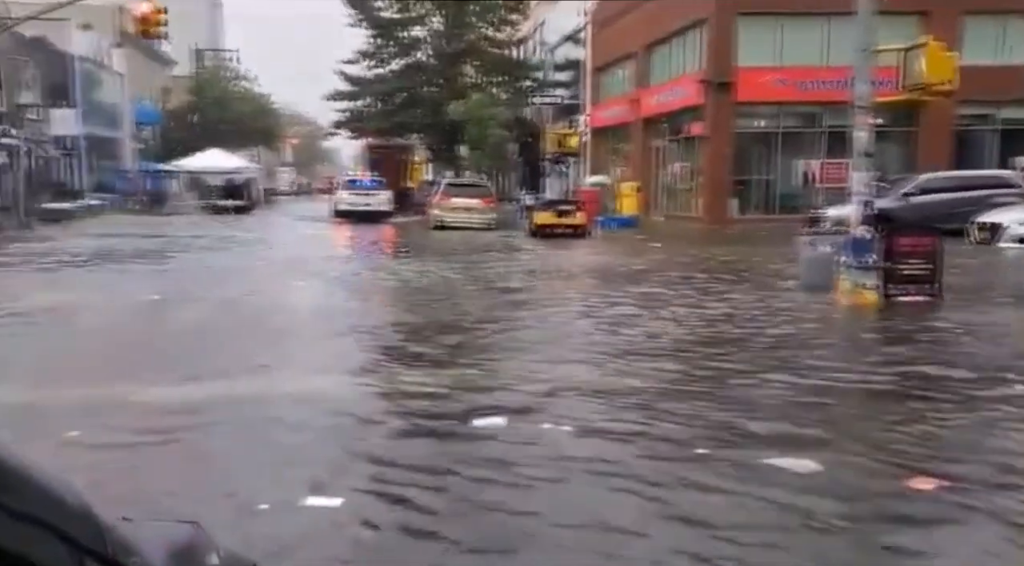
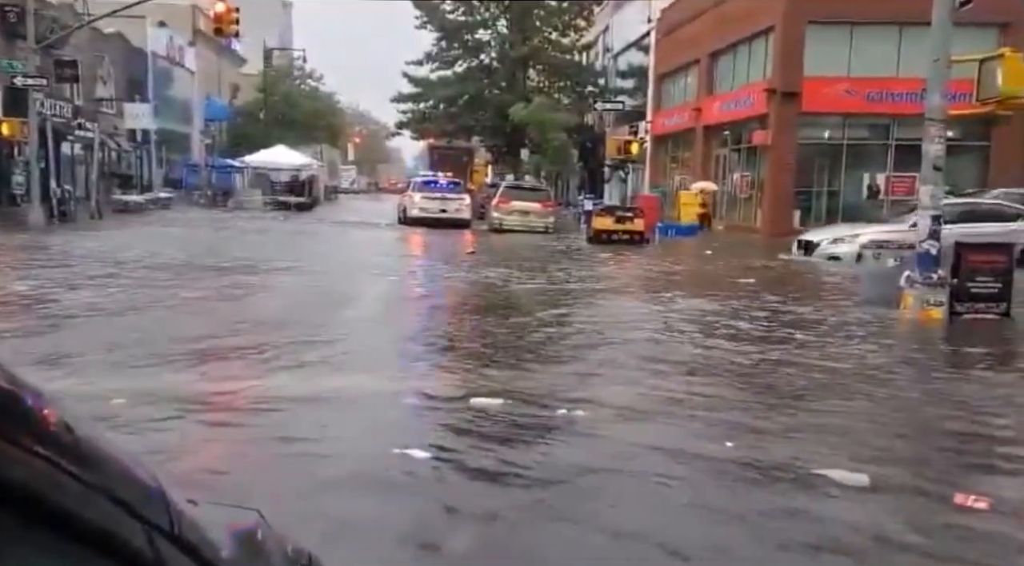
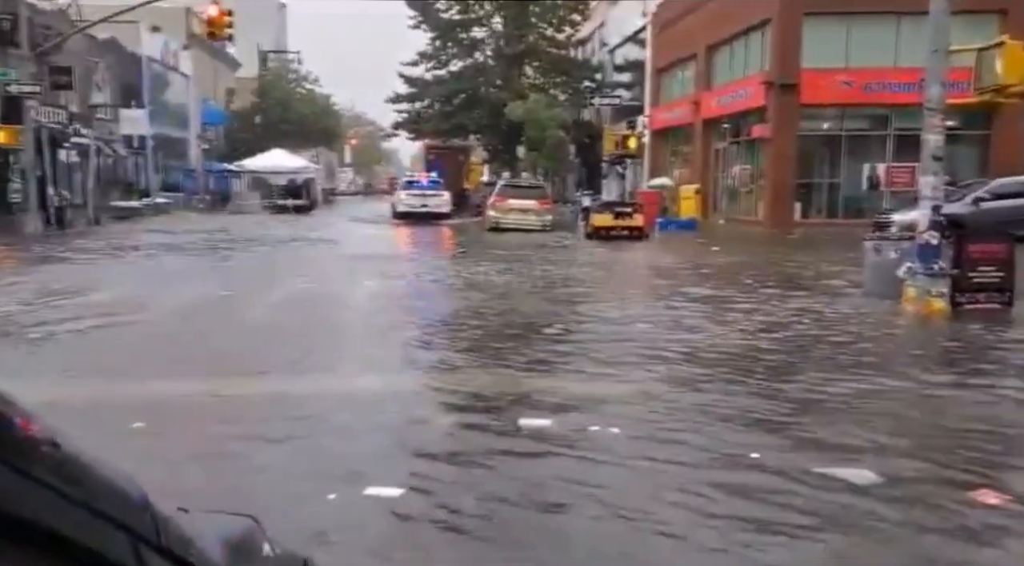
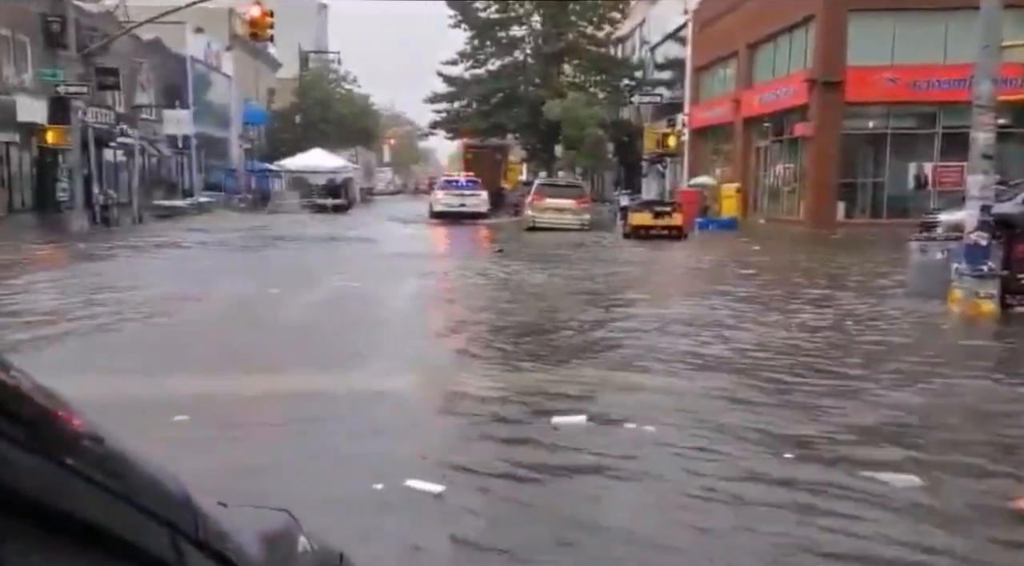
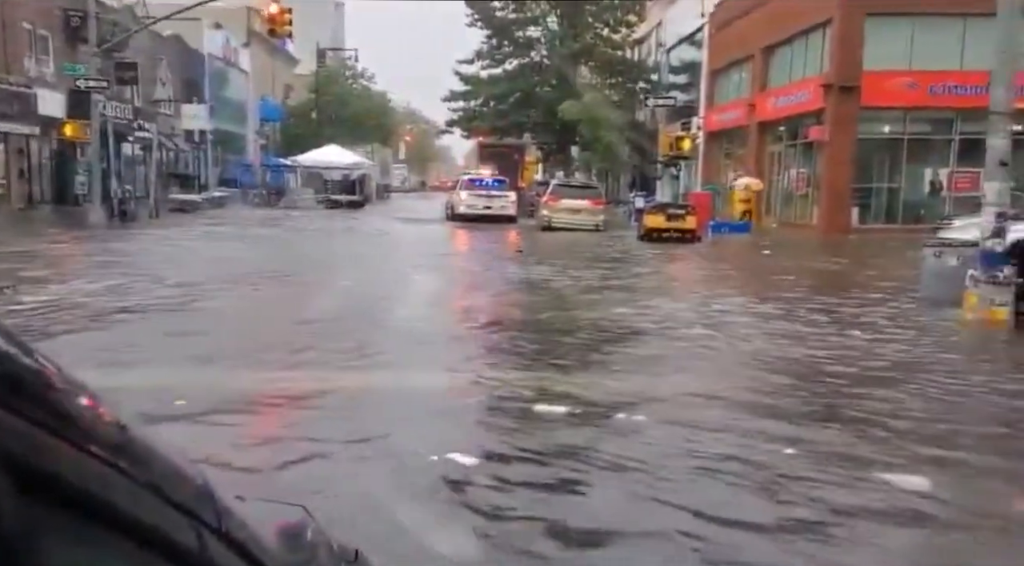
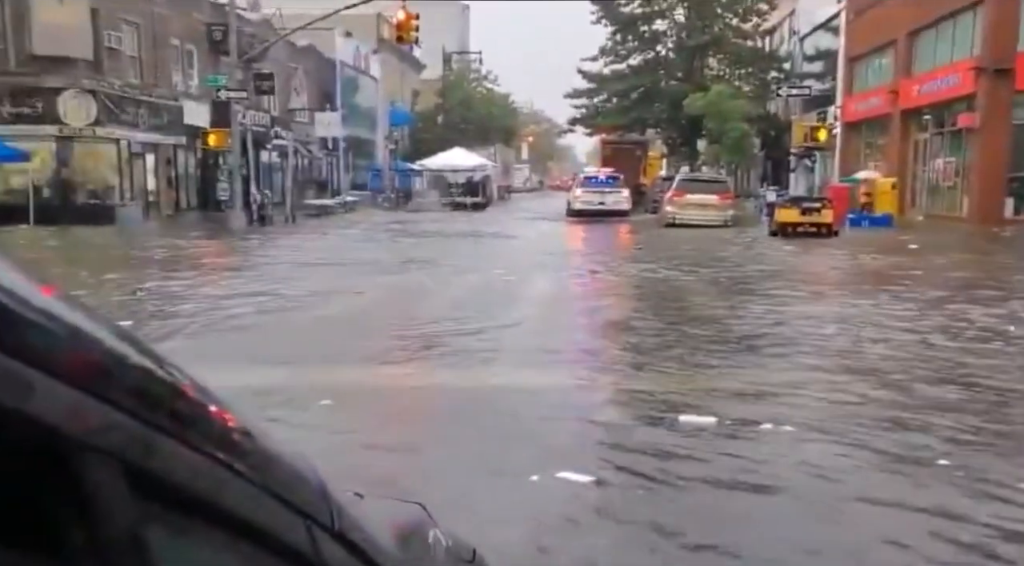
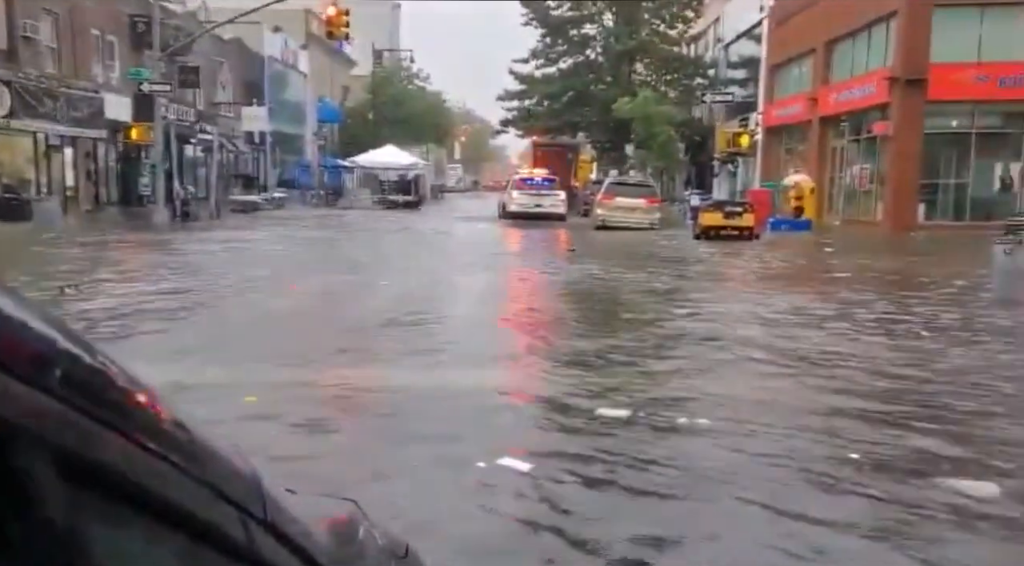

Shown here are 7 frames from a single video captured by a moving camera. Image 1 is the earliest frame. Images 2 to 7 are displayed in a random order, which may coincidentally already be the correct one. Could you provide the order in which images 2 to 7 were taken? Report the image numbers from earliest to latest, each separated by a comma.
3, 4, 6, 7, 5, 2
